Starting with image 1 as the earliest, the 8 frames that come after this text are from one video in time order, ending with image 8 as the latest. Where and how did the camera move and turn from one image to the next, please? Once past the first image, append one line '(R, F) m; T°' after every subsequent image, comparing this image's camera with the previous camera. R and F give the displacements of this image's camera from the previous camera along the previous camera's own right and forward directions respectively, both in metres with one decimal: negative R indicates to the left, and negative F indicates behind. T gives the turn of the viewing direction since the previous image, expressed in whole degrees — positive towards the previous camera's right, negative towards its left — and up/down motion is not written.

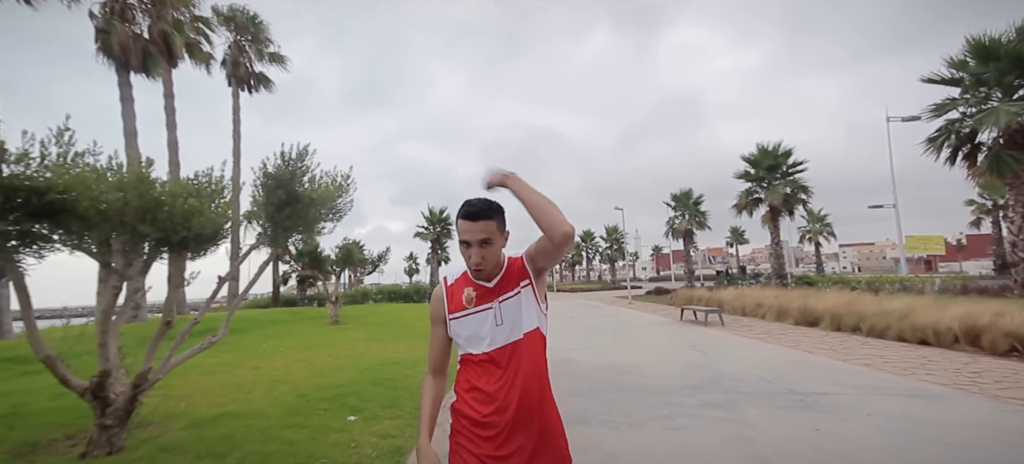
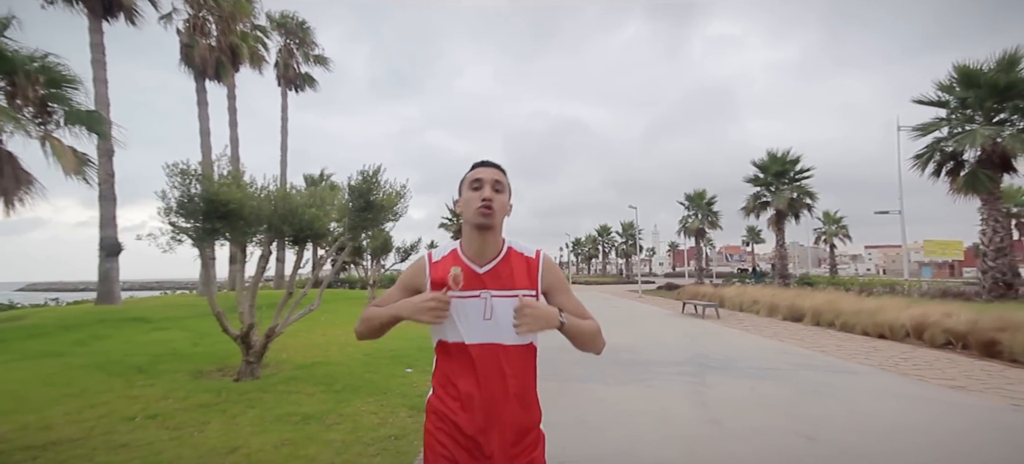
(0.0, -2.1) m; -2°
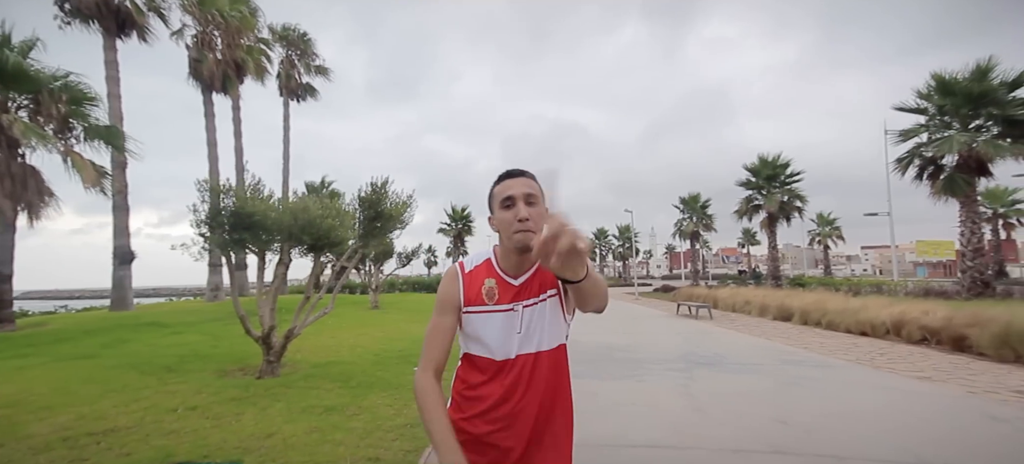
(0.0, -0.6) m; 0°
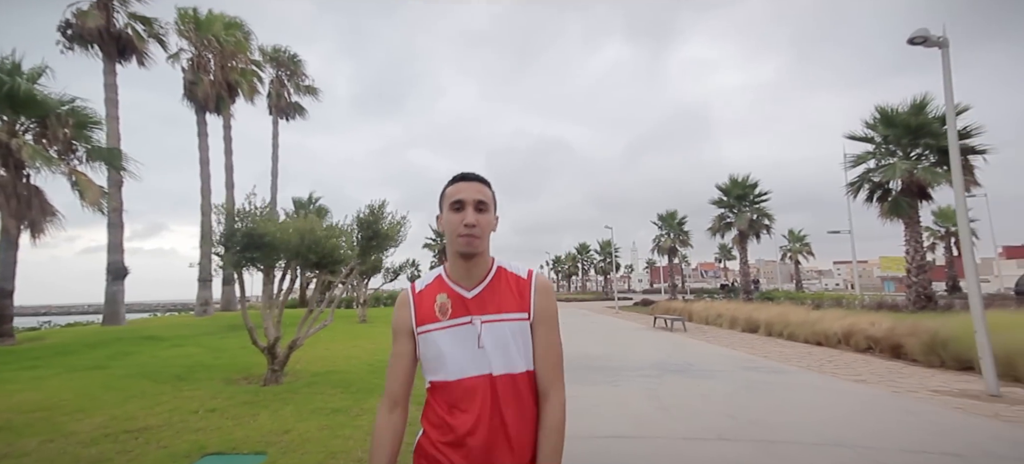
(-0.1, -0.9) m; +2°
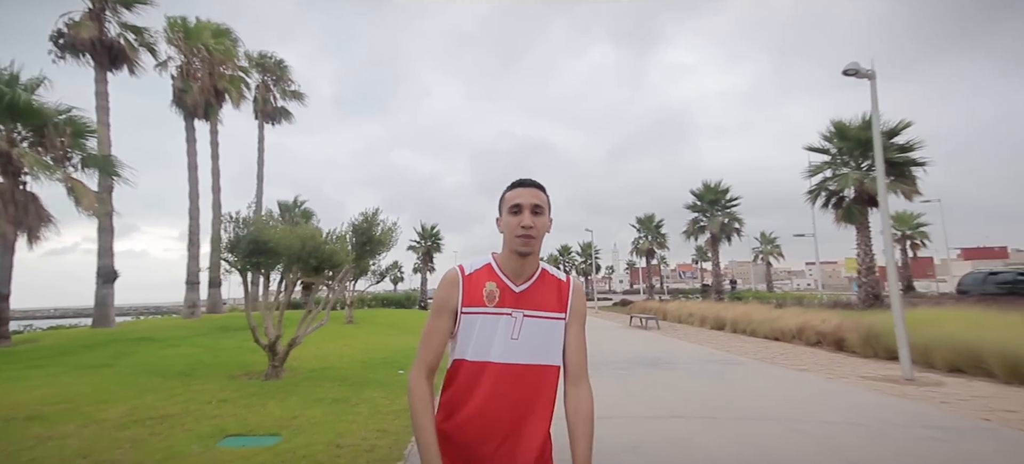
(0.0, -0.9) m; +2°
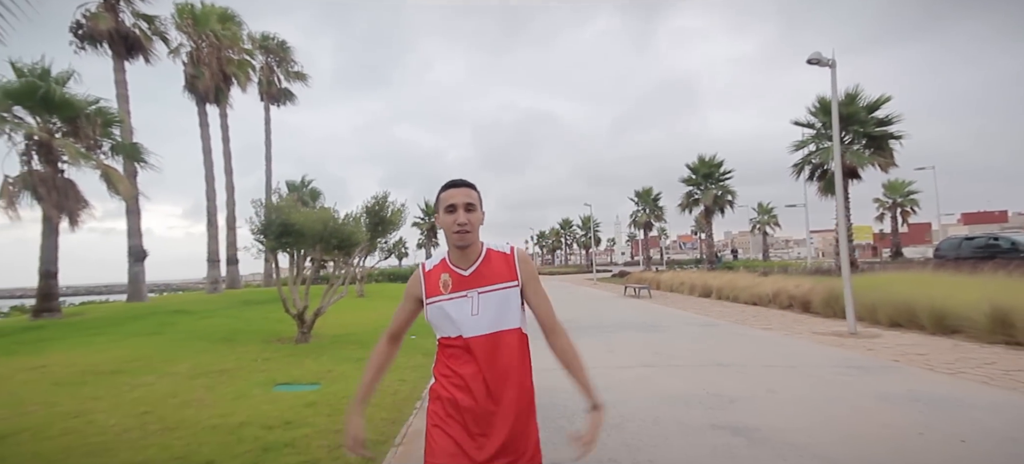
(+0.1, -1.2) m; 0°
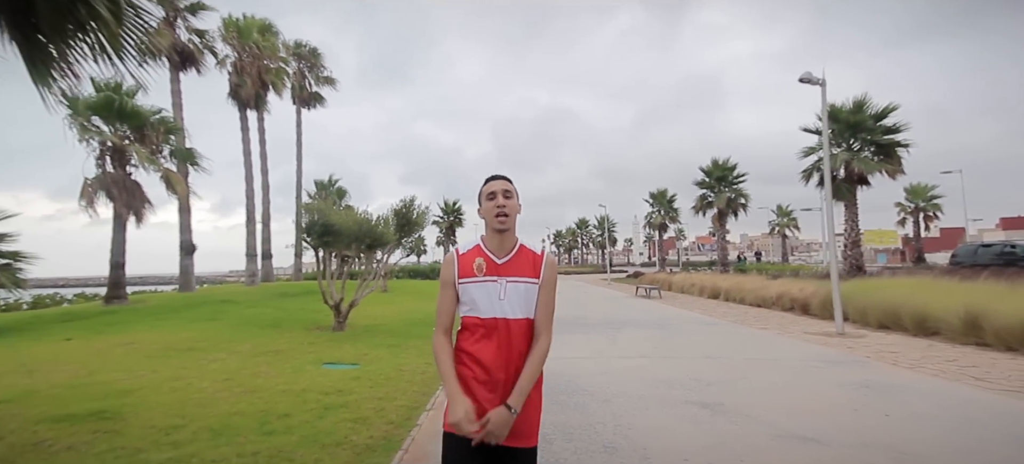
(+0.1, -1.2) m; -2°
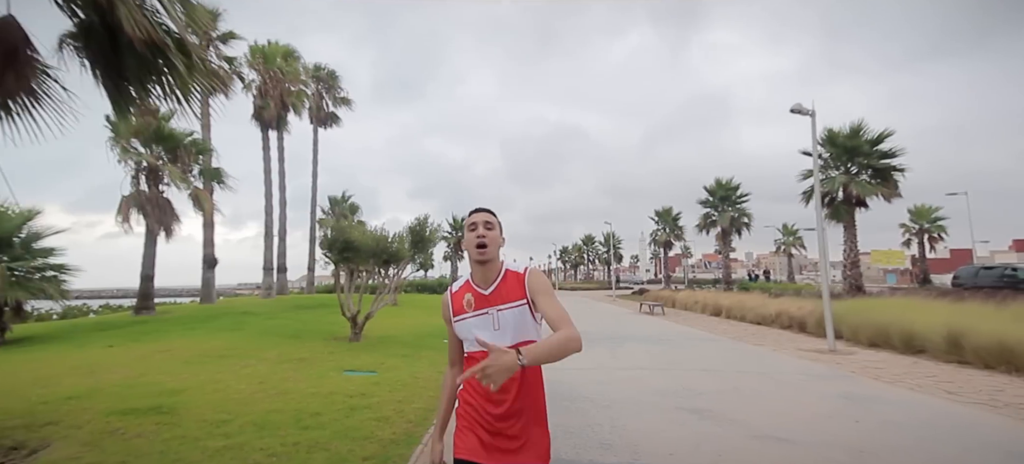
(0.0, -0.7) m; -1°
